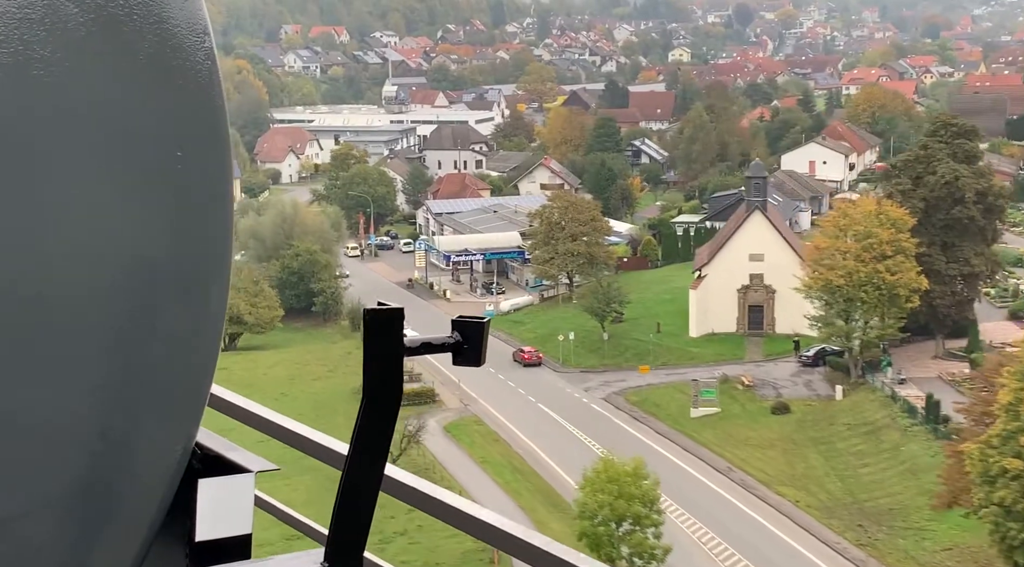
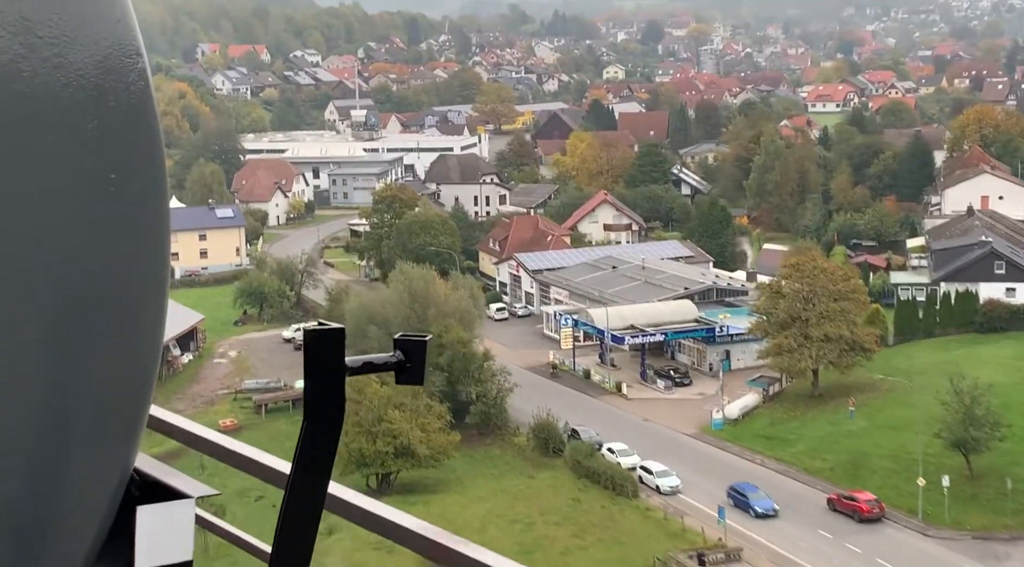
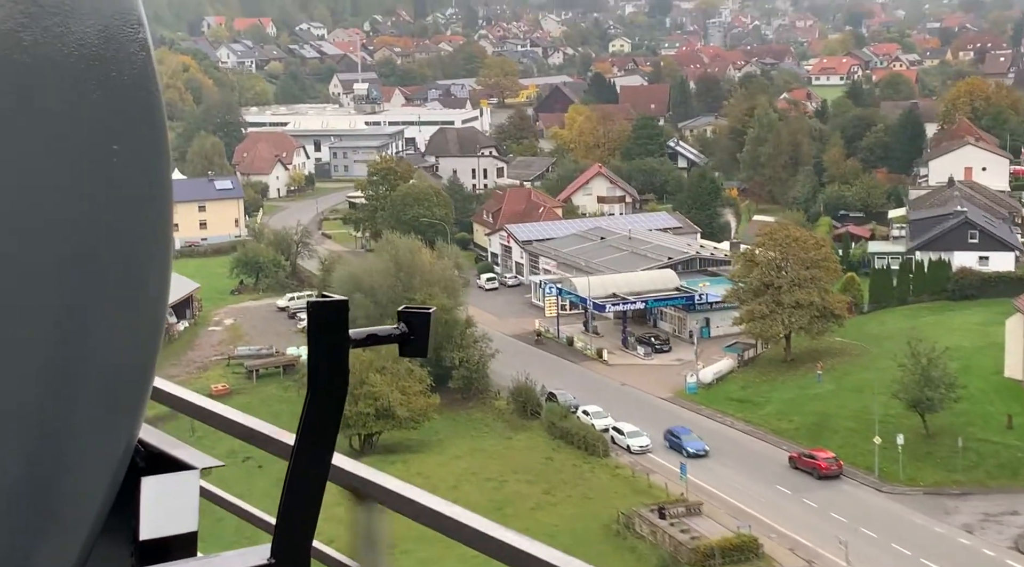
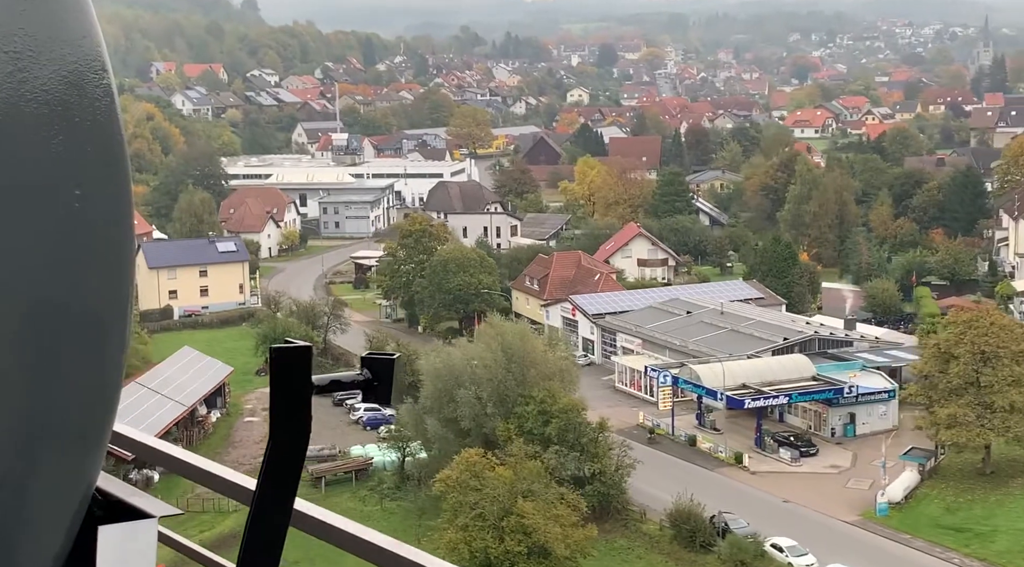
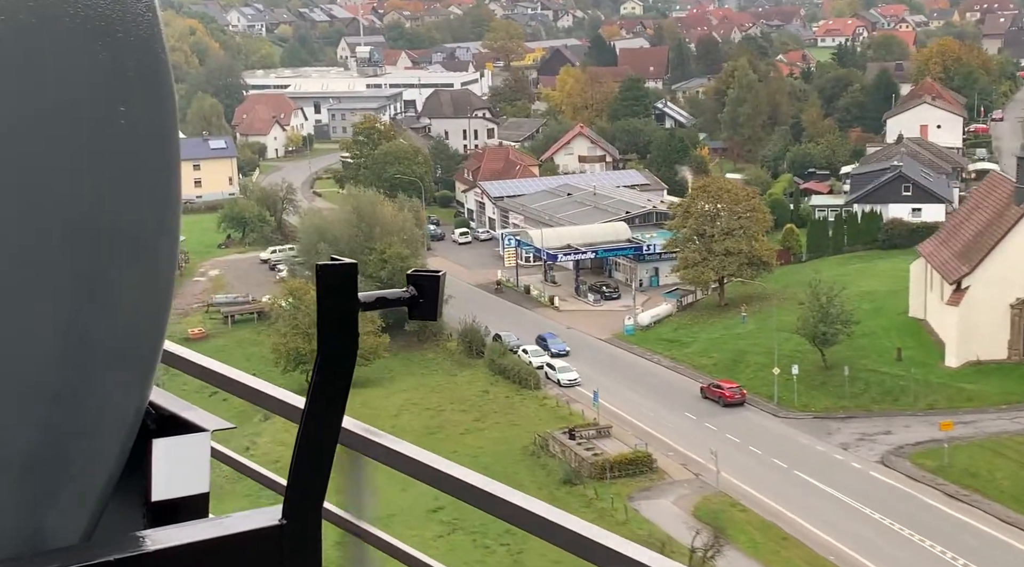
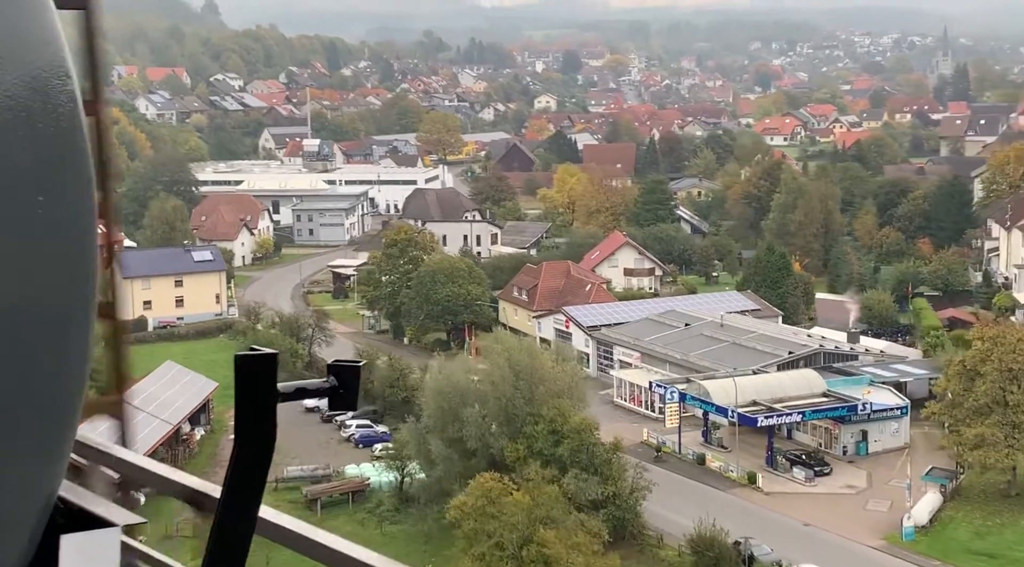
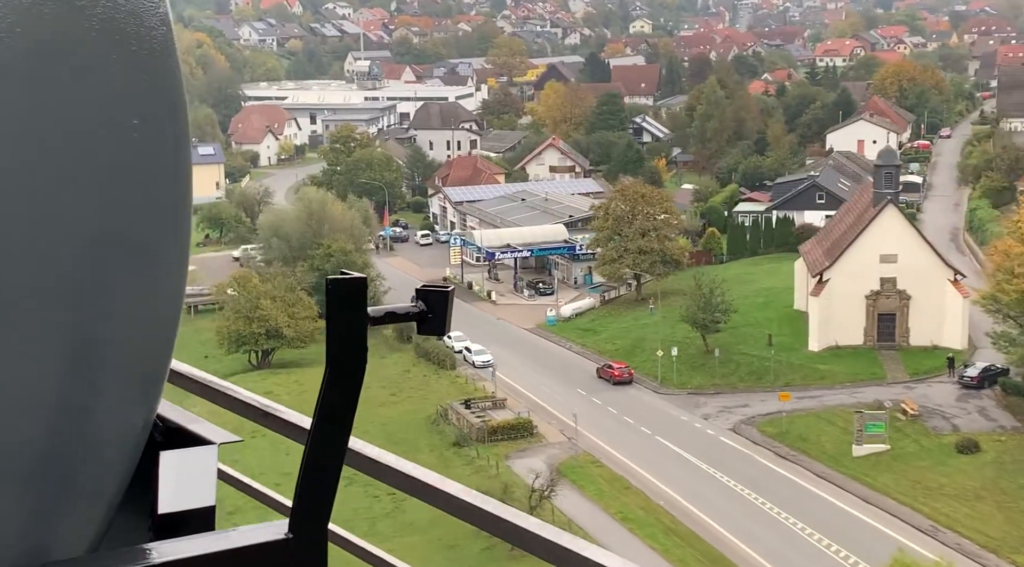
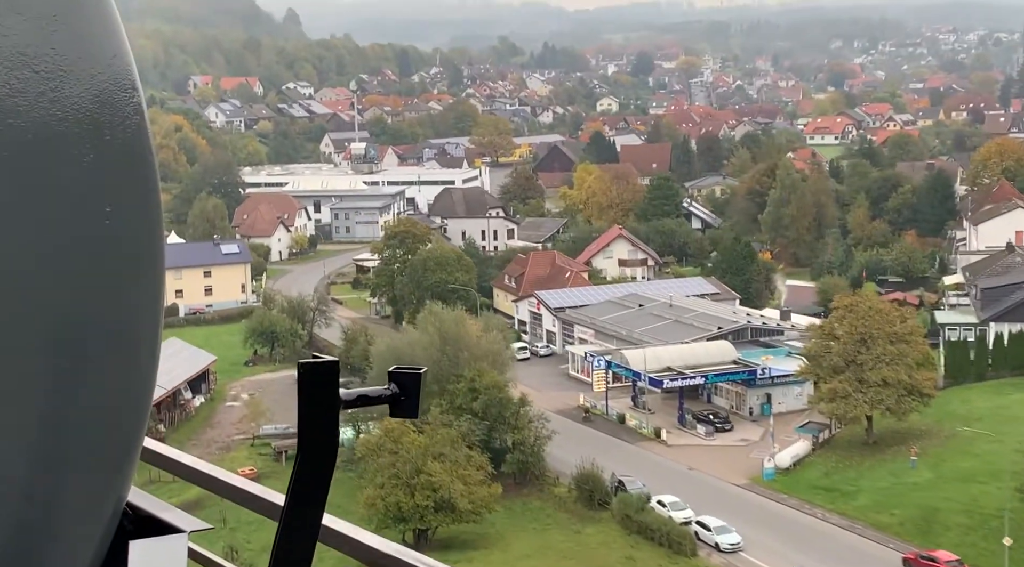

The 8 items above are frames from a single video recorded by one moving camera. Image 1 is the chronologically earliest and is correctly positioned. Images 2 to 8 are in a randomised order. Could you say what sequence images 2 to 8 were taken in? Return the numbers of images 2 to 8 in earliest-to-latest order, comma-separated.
7, 5, 3, 2, 8, 4, 6
